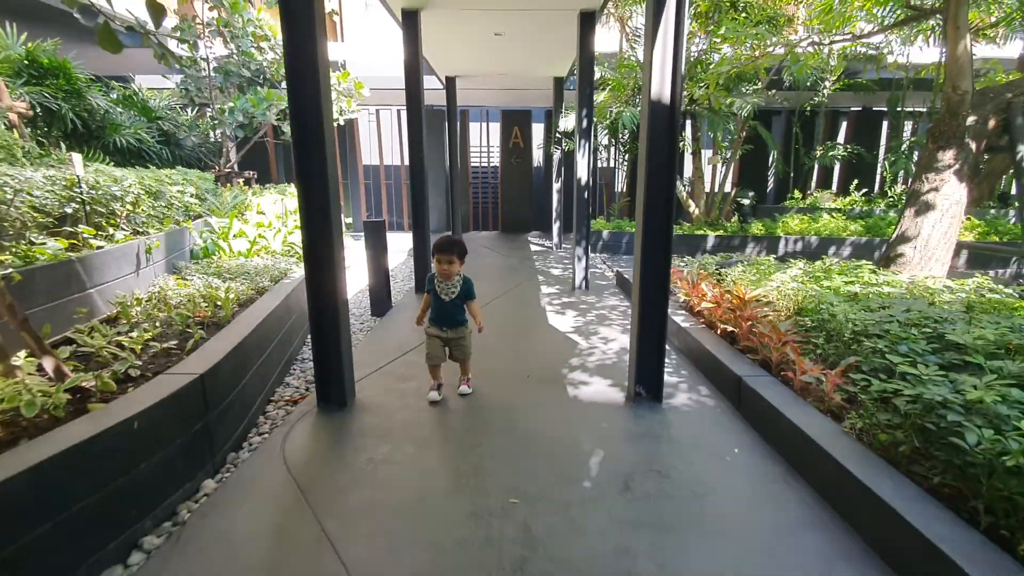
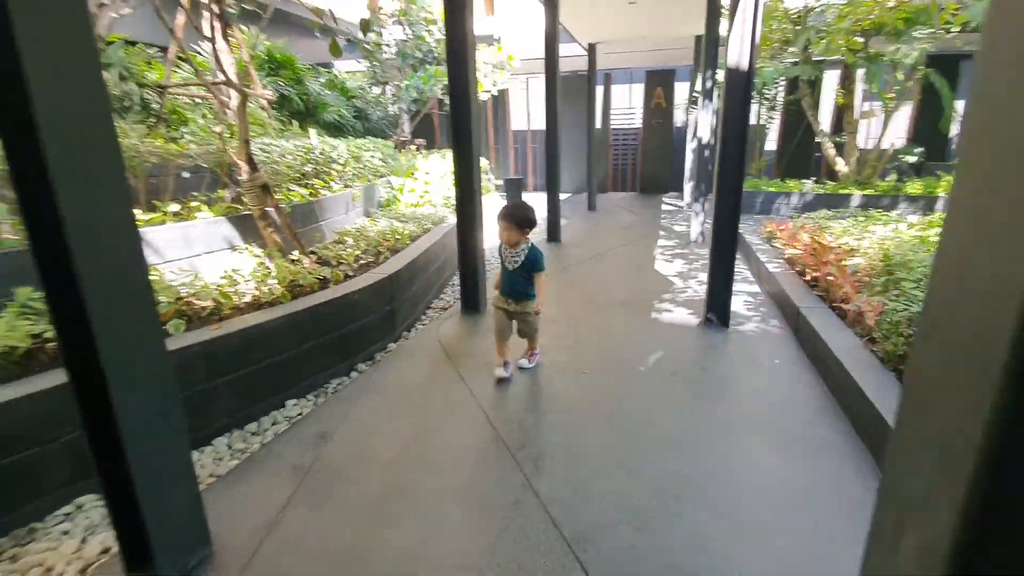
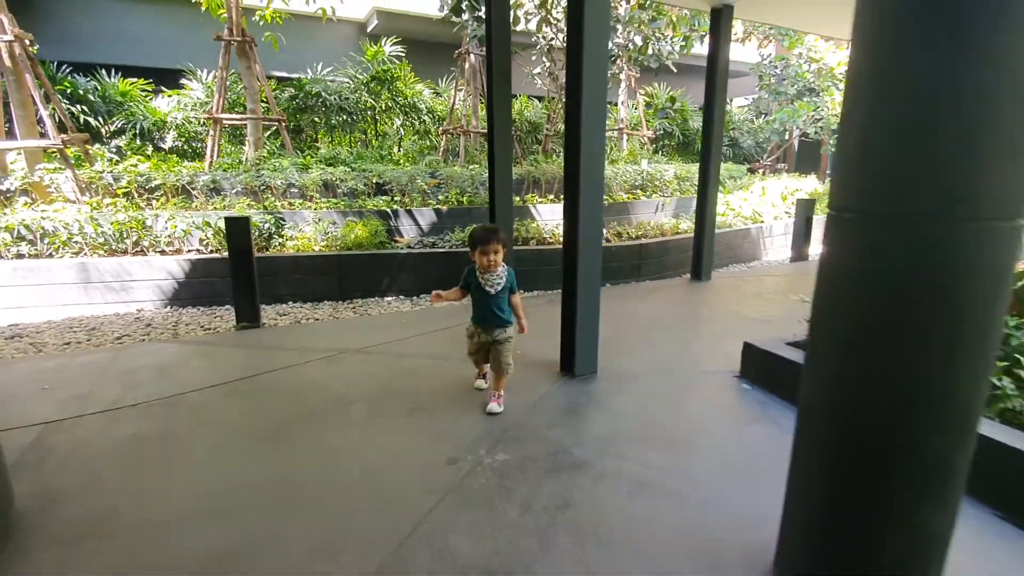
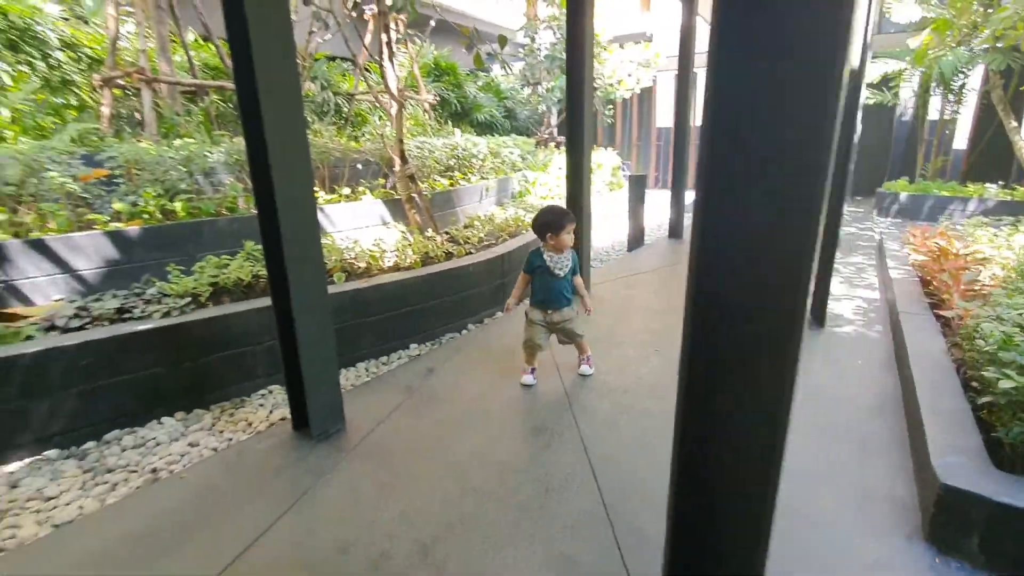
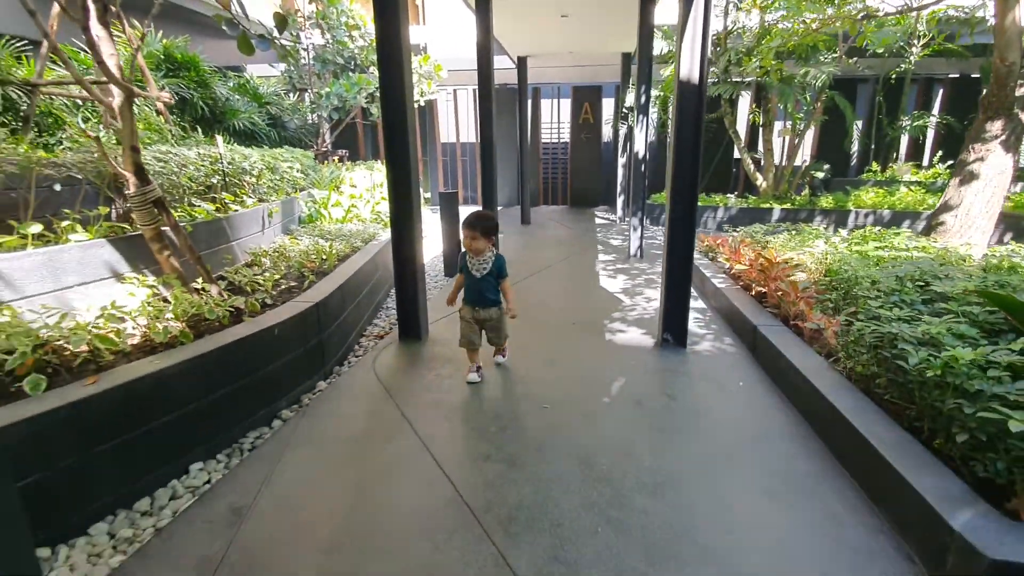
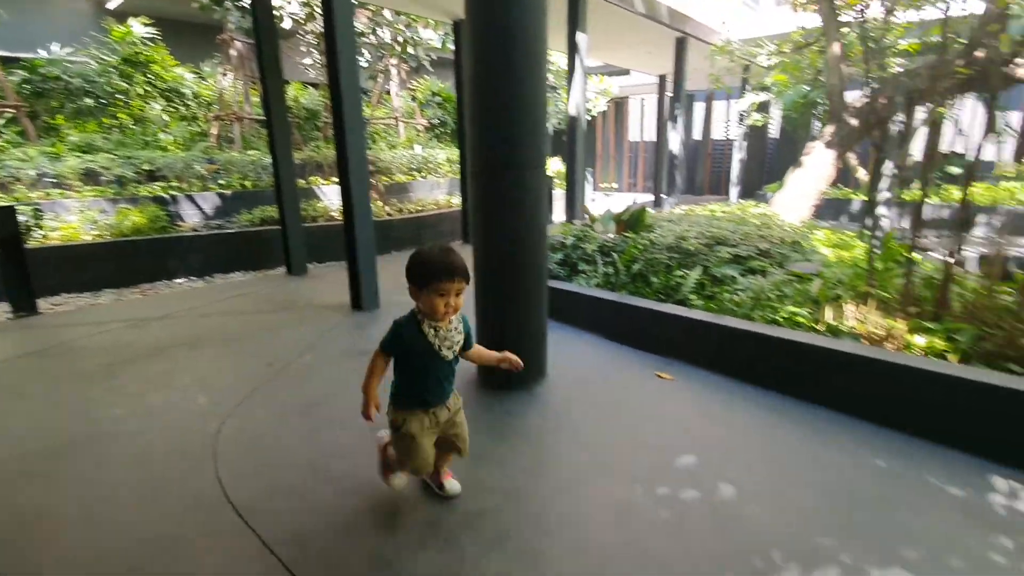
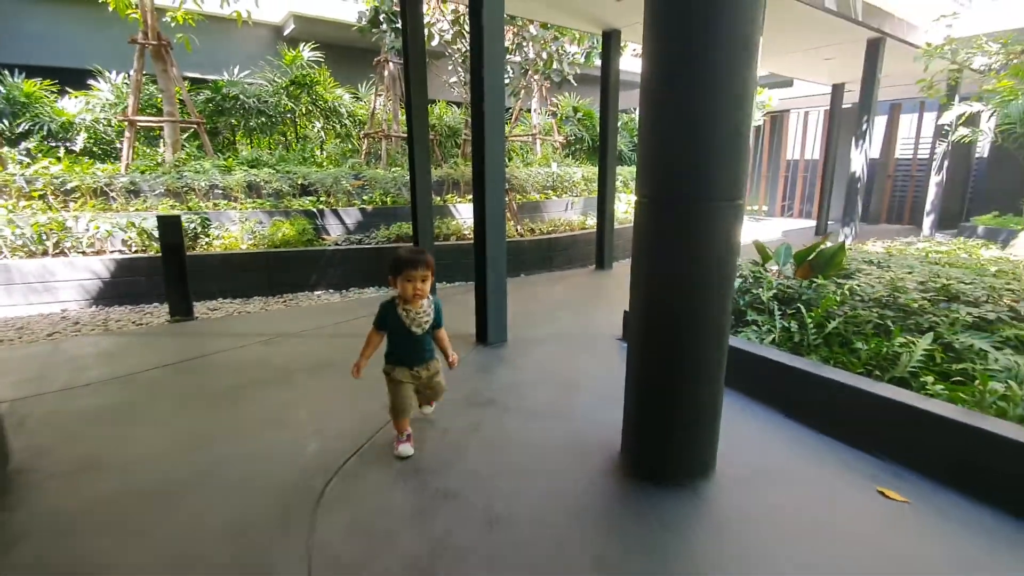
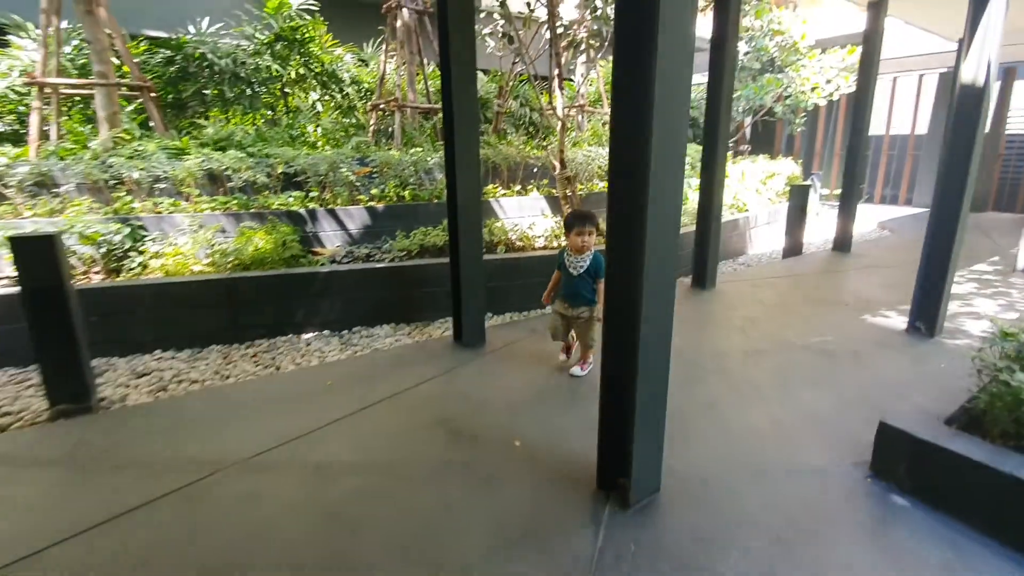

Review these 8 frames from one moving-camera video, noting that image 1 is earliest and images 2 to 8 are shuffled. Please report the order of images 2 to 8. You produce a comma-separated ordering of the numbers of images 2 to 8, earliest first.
5, 2, 4, 8, 3, 7, 6
